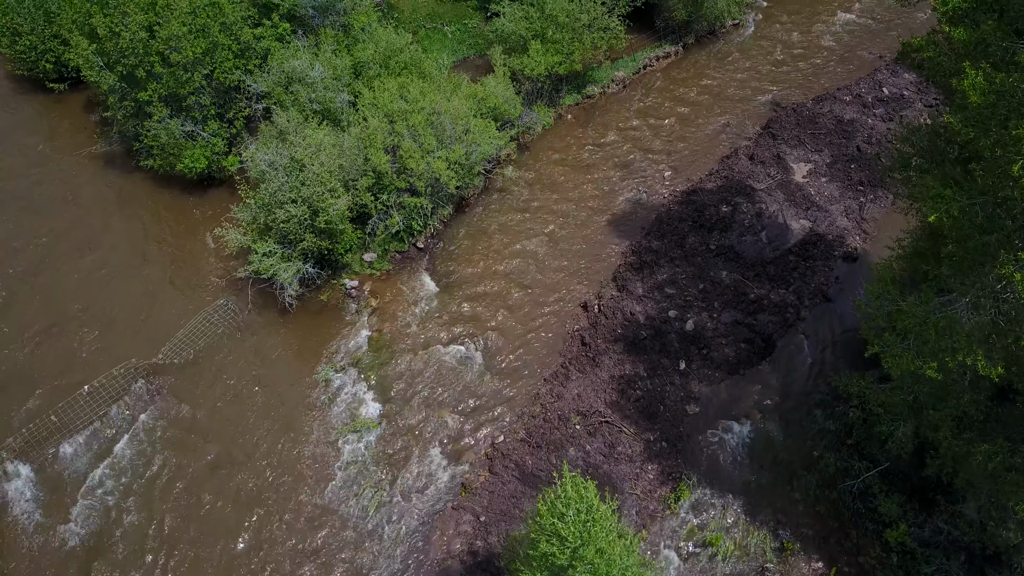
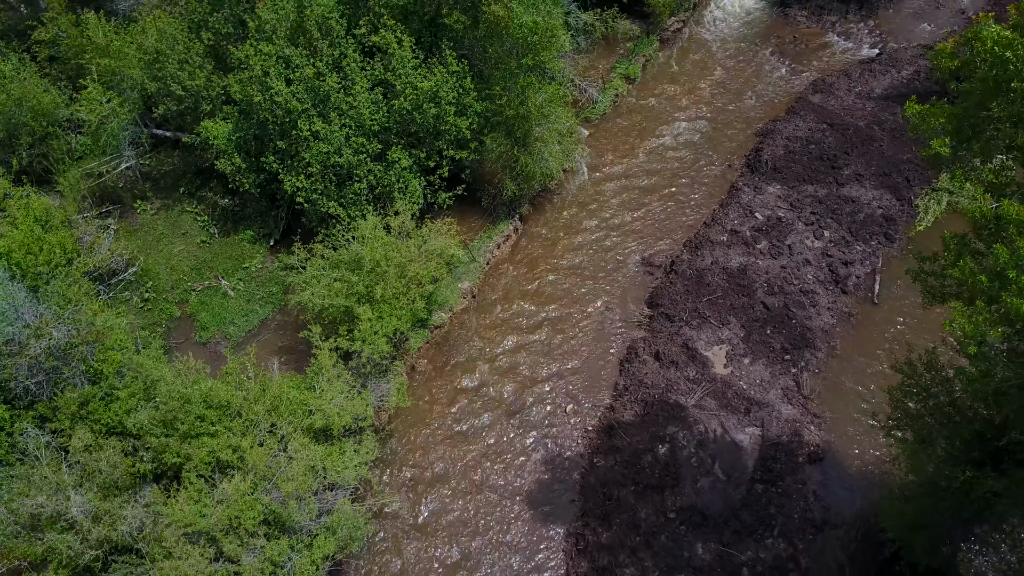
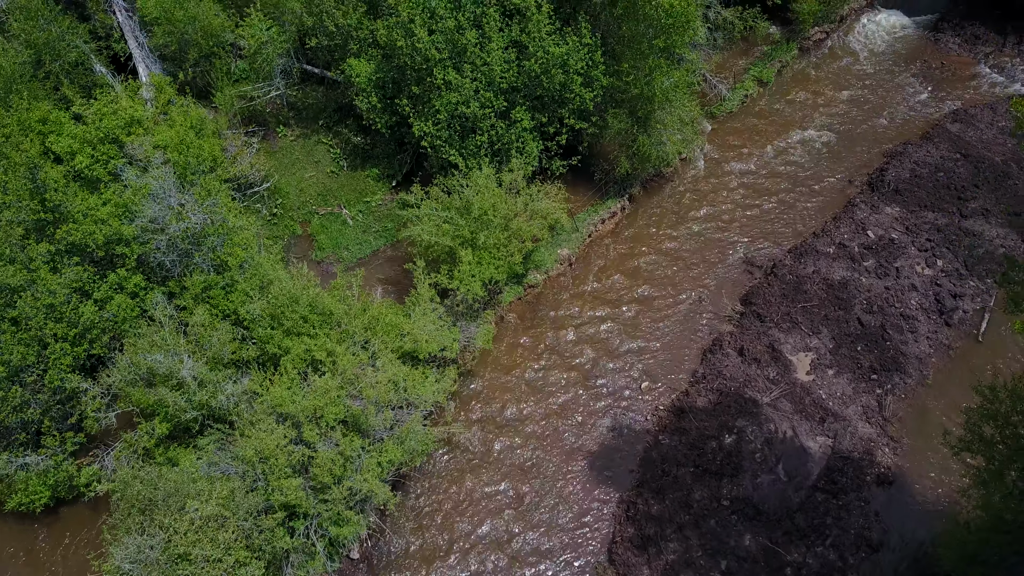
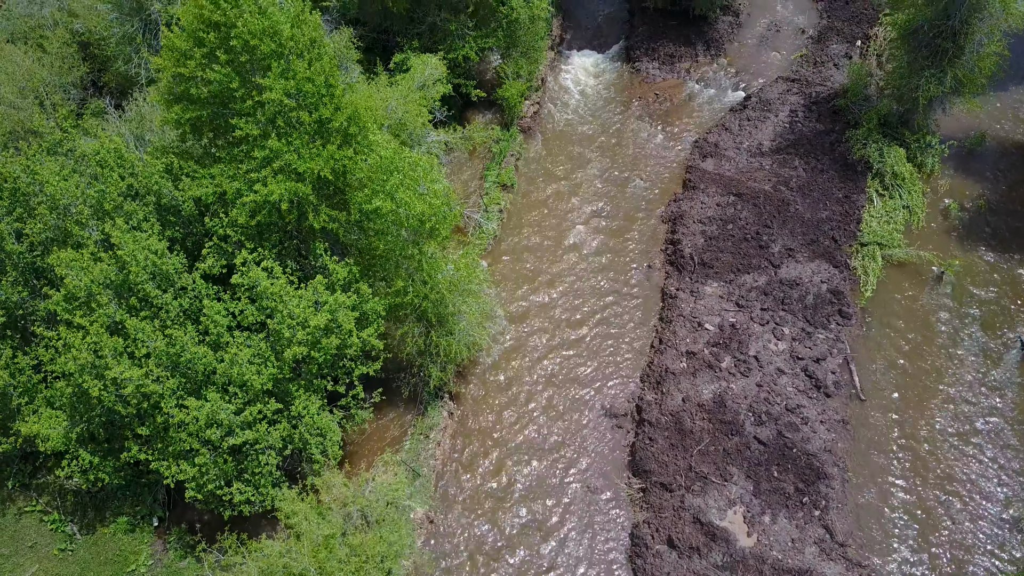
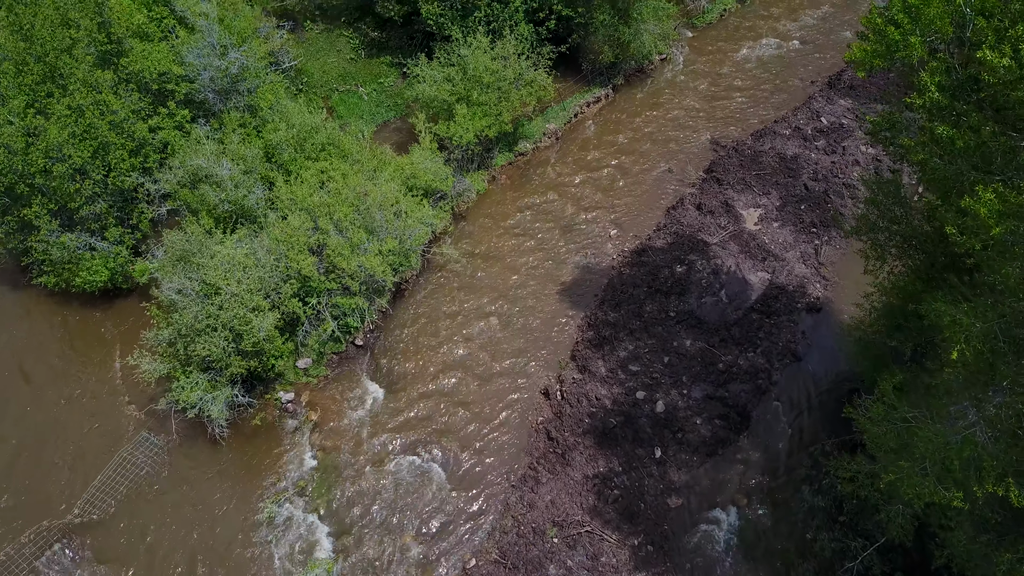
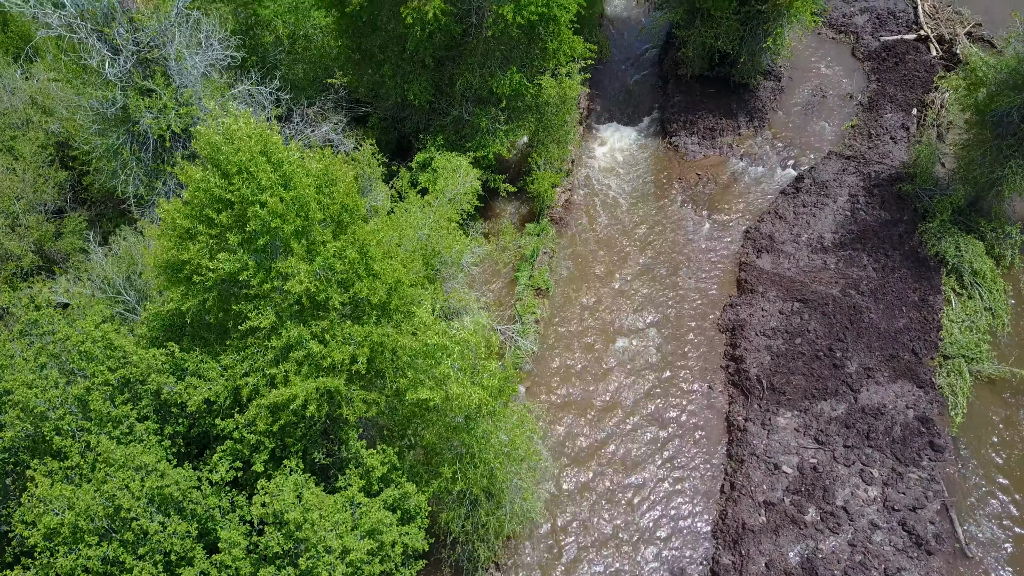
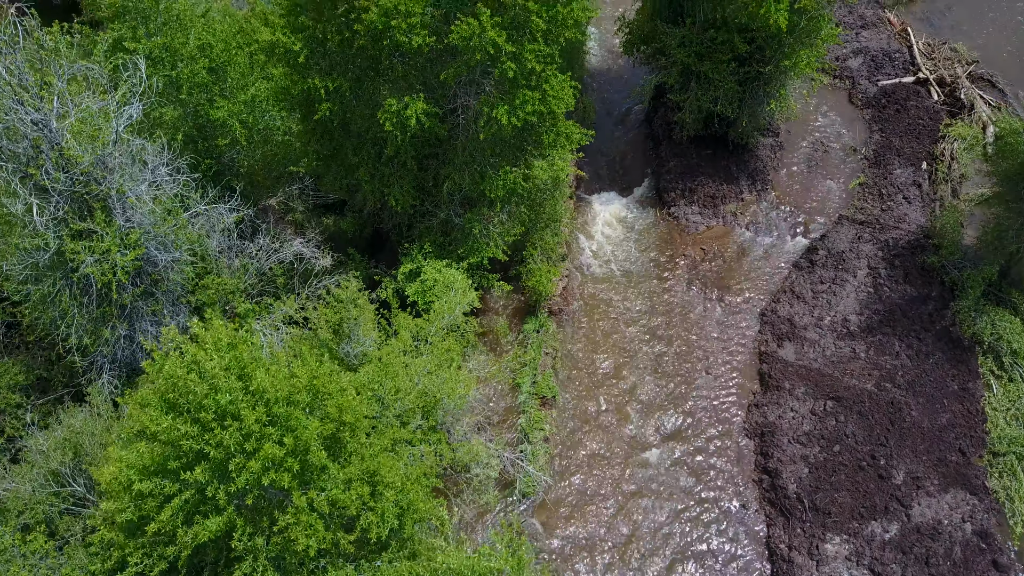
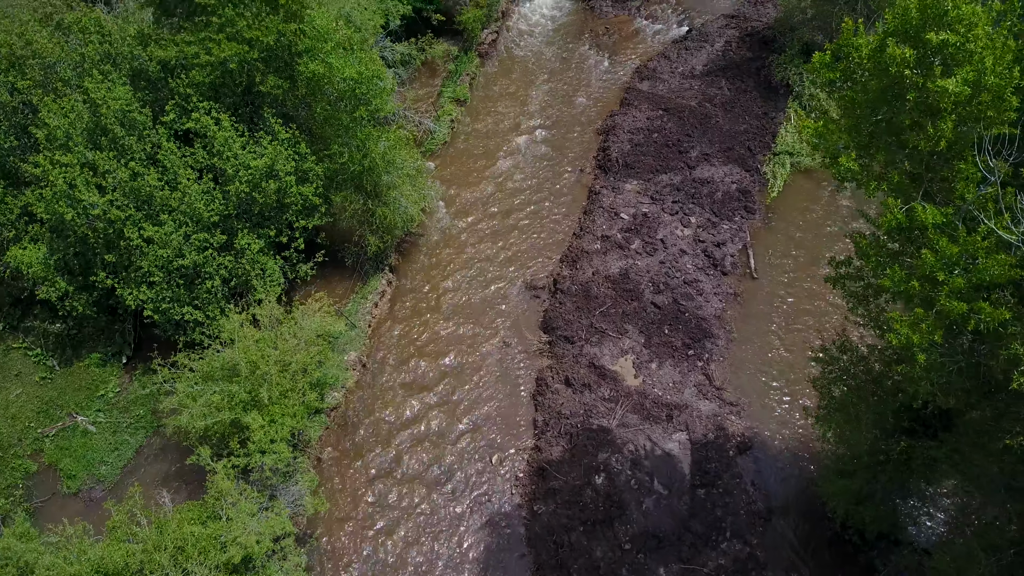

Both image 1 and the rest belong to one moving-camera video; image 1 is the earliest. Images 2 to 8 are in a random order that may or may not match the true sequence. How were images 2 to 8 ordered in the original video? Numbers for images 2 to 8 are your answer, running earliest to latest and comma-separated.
5, 3, 2, 8, 4, 6, 7
